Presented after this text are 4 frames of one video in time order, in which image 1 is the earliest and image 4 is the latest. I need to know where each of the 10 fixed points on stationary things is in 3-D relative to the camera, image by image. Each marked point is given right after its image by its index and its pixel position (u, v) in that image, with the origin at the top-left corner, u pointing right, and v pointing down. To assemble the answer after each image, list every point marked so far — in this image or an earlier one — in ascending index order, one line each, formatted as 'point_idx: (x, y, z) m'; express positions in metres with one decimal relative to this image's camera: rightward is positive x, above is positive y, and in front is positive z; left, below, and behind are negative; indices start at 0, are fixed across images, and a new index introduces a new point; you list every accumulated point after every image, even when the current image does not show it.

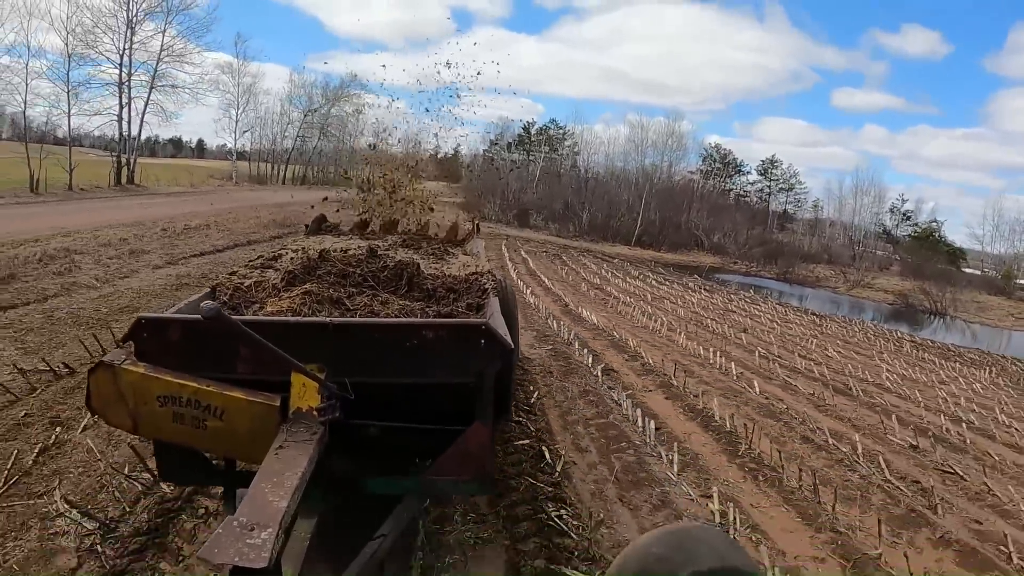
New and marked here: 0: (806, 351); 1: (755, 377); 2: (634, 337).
0: (+5.1, -1.1, +11.1) m
1: (+2.8, -1.0, +7.7) m
2: (+1.8, -0.7, +9.4) m
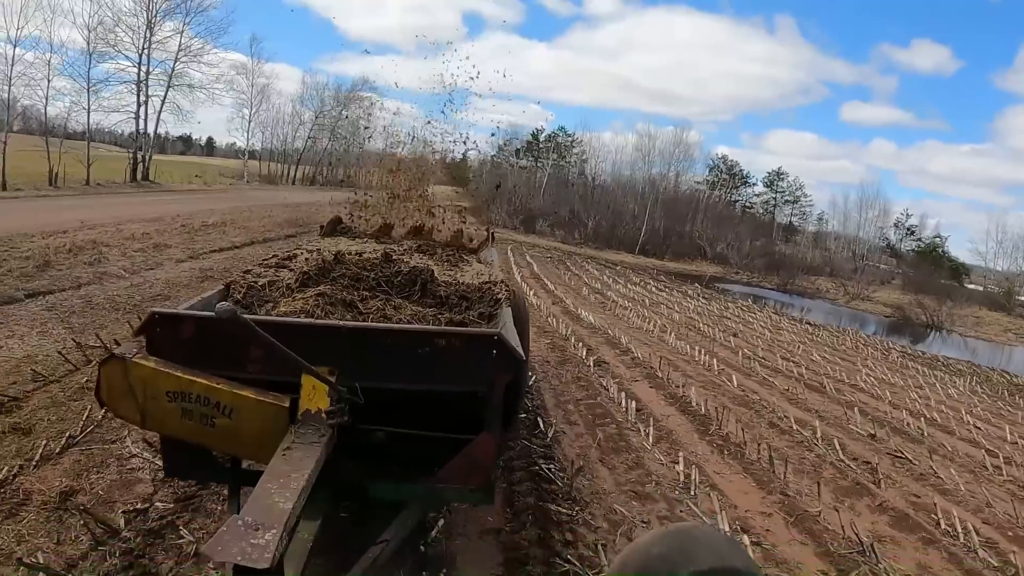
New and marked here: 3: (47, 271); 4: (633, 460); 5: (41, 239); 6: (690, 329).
0: (+5.1, -1.2, +11.7) m
1: (+2.8, -1.1, +8.3) m
2: (+1.8, -0.7, +10.0) m
3: (-7.6, +0.3, +10.4) m
4: (+0.8, -1.2, +4.4) m
5: (-9.4, +1.0, +12.7) m
6: (+3.5, -0.8, +12.6) m
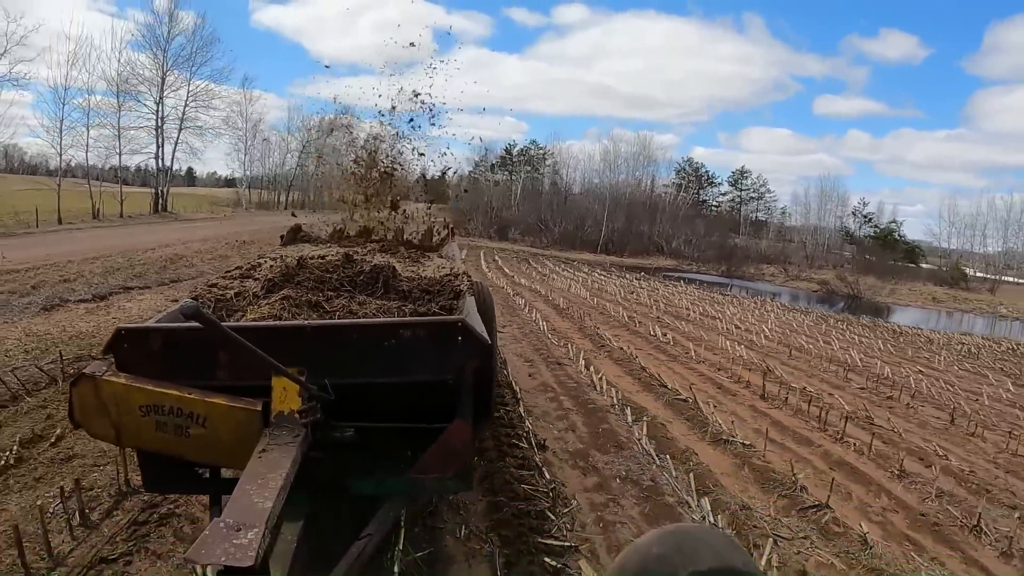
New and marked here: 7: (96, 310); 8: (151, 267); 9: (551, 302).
0: (+4.1, -0.3, +17.3) m
1: (+1.9, -0.2, +13.9) m
2: (+0.8, 0.0, +15.6) m
3: (-8.6, +0.5, +15.8) m
4: (0.0, -0.4, +10.0) m
5: (-10.5, +1.0, +18.1) m
6: (+2.5, 0.0, +18.2) m
7: (-6.8, -0.2, +10.4) m
8: (-8.9, +0.5, +15.7) m
9: (+0.7, -0.2, +13.2) m
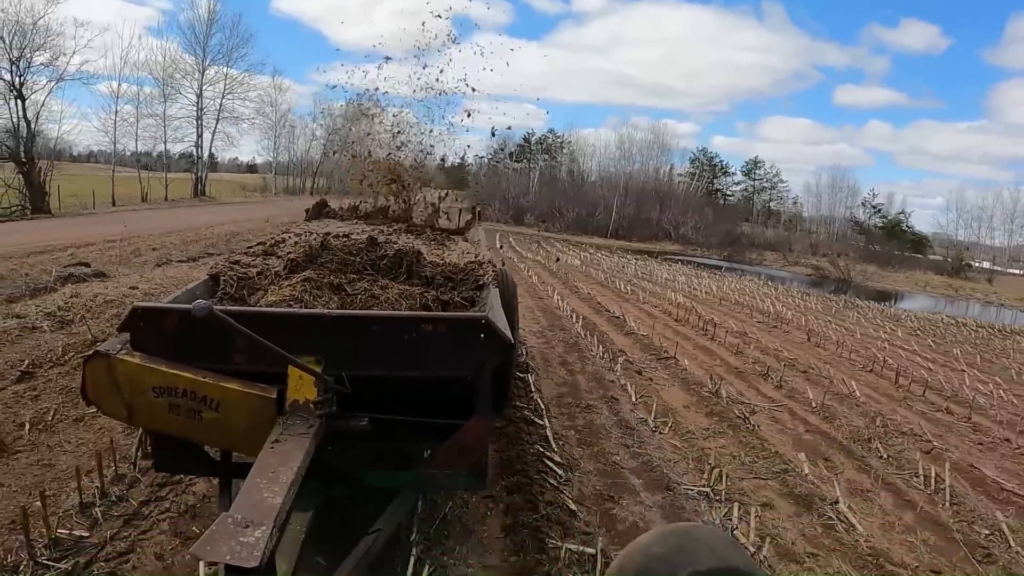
0: (+4.6, +0.3, +19.5) m
1: (+2.4, +0.3, +16.1) m
2: (+1.3, +0.6, +17.8) m
3: (-8.1, +1.2, +18.2) m
4: (+0.4, +0.1, +12.2) m
5: (-10.0, +1.8, +20.5) m
6: (+3.0, +0.6, +20.4) m
7: (-6.5, +0.3, +12.8) m
8: (-8.5, +1.2, +18.1) m
9: (+1.1, +0.4, +15.4) m
